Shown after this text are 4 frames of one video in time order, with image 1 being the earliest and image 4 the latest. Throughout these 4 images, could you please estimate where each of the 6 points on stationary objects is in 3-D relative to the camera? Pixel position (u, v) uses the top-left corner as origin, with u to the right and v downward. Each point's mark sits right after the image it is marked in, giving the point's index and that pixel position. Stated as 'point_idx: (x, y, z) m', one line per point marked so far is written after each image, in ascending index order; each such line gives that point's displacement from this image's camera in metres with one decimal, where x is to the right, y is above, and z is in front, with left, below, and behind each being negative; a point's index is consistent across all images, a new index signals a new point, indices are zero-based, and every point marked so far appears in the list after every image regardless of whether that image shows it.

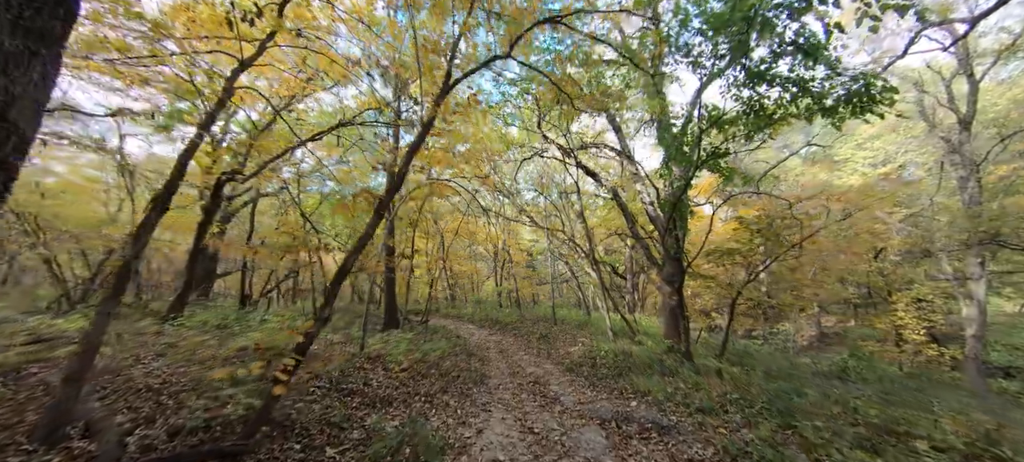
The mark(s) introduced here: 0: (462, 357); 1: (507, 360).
0: (-1.3, -3.2, +8.5) m
1: (-0.2, -3.7, +9.5) m
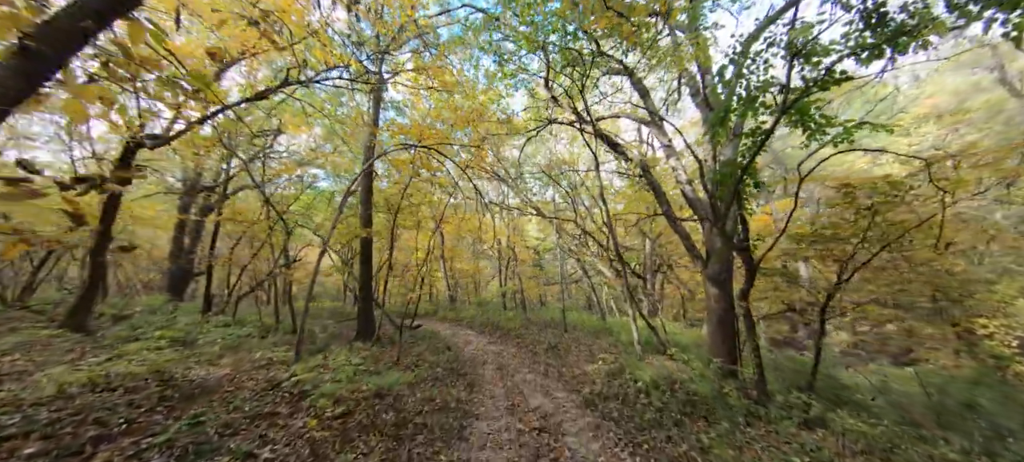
0: (-1.3, -2.9, +6.3) m
1: (-0.2, -3.3, +7.3) m
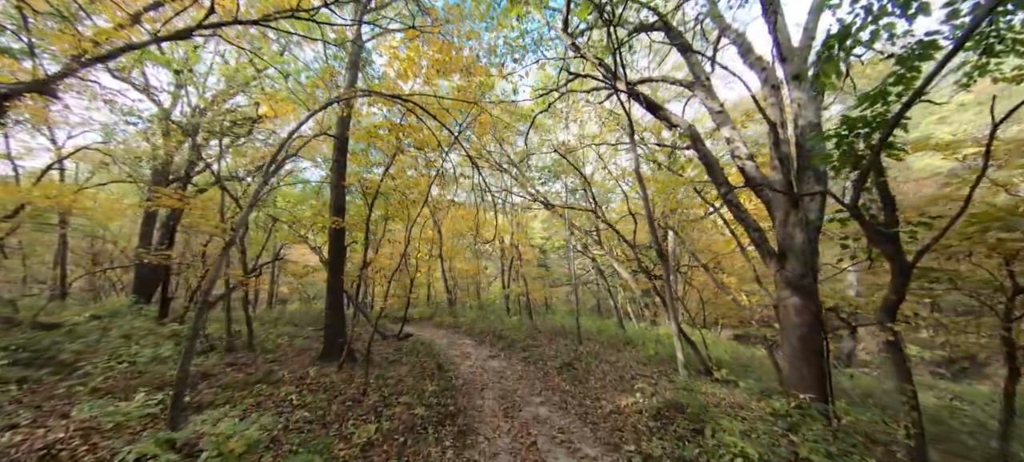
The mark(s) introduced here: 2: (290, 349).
0: (-1.2, -2.7, +4.4) m
1: (0.0, -3.1, +5.3) m
2: (-5.6, -3.0, +8.4) m
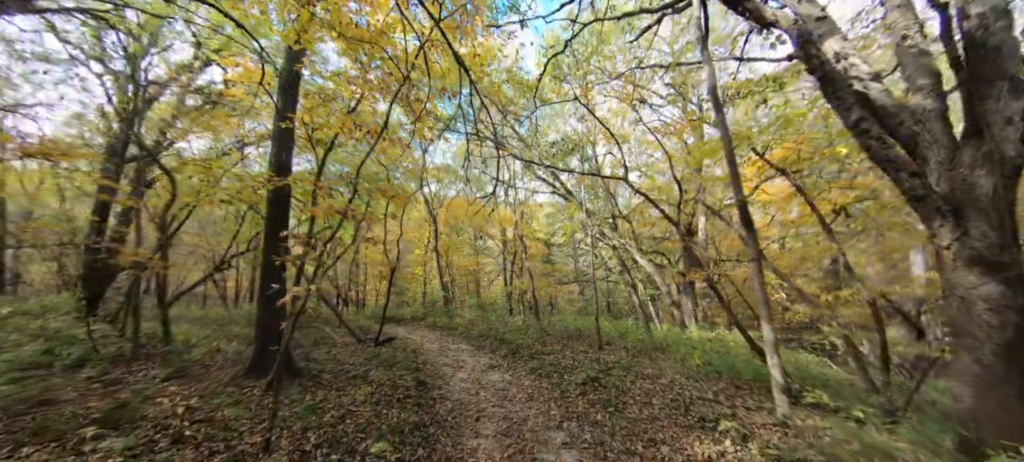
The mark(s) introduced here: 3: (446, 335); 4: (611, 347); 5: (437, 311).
0: (-1.1, -2.1, +2.2) m
1: (+0.1, -2.5, +3.1) m
2: (-5.5, -2.4, +6.3) m
3: (-2.5, -3.9, +12.3) m
4: (+2.9, -3.3, +9.6) m
5: (-3.7, -4.0, +16.4) m
